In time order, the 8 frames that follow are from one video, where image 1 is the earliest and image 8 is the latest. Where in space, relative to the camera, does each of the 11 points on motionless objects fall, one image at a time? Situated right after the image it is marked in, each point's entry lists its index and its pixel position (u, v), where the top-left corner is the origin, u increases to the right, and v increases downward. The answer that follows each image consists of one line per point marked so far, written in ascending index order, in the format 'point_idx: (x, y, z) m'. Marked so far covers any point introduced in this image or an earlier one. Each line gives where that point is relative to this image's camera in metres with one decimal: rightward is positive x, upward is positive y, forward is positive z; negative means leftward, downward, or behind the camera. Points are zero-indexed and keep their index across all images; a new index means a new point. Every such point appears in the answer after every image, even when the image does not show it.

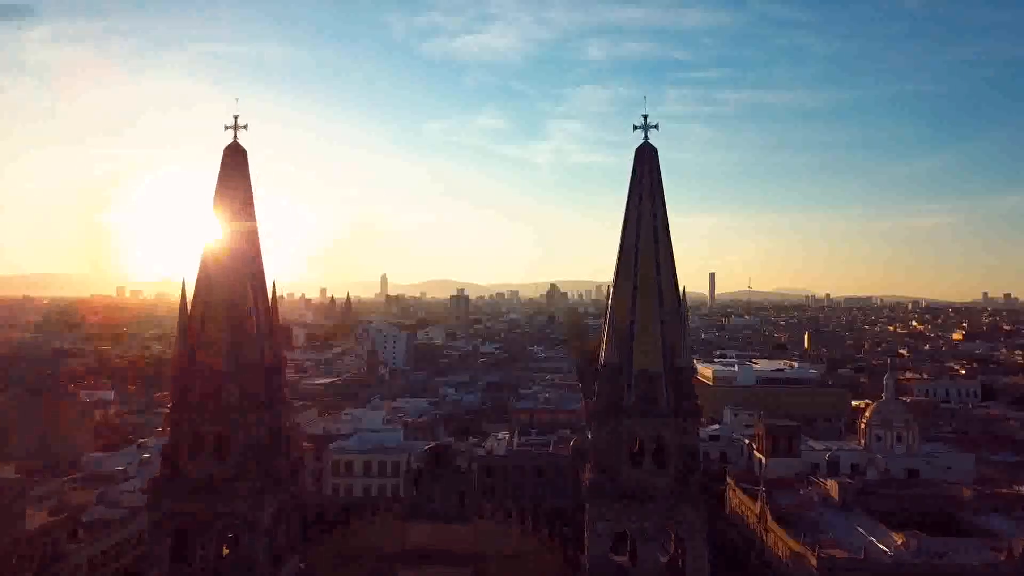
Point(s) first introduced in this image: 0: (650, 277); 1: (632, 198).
0: (+2.0, +0.2, +11.8) m
1: (+1.8, +1.3, +12.2) m
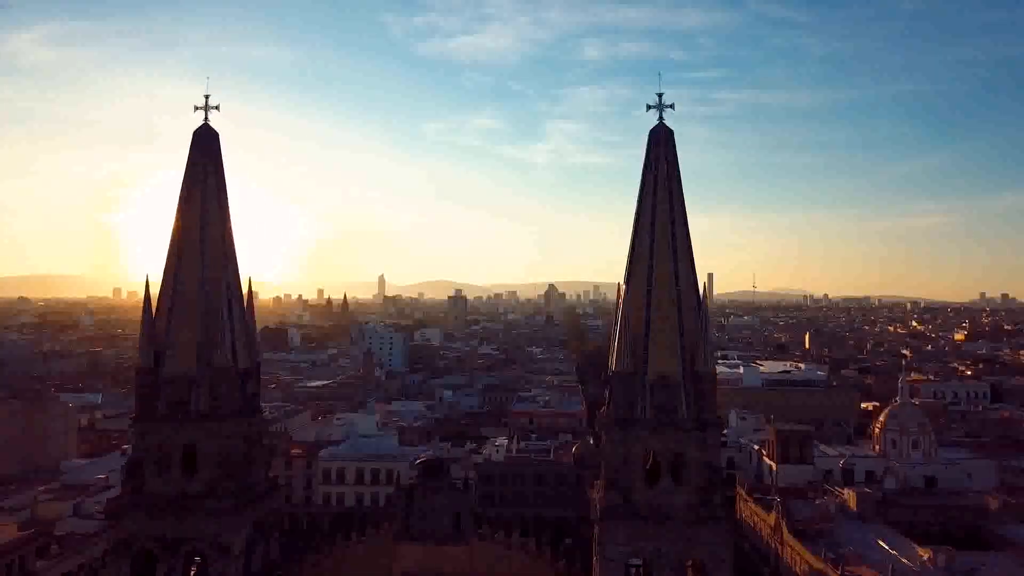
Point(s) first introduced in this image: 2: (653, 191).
0: (+2.0, +0.2, +10.6) m
1: (+1.8, +1.4, +11.0) m
2: (+1.9, +1.3, +10.8) m
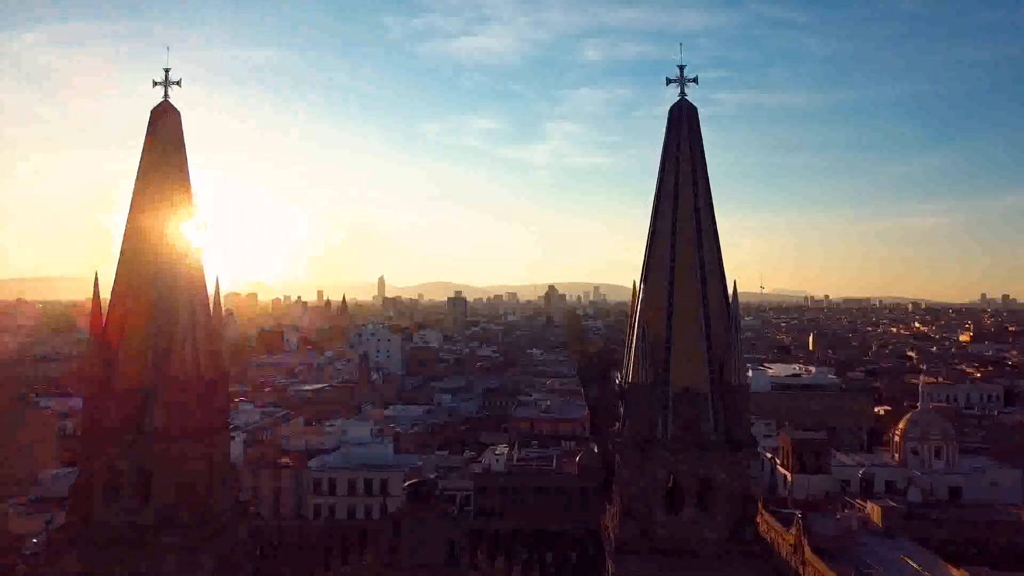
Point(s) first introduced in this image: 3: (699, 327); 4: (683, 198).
0: (+2.0, +0.2, +9.2) m
1: (+1.8, +1.4, +9.7) m
2: (+1.9, +1.3, +9.5) m
3: (+2.1, -0.4, +9.1) m
4: (+2.0, +1.1, +9.4) m
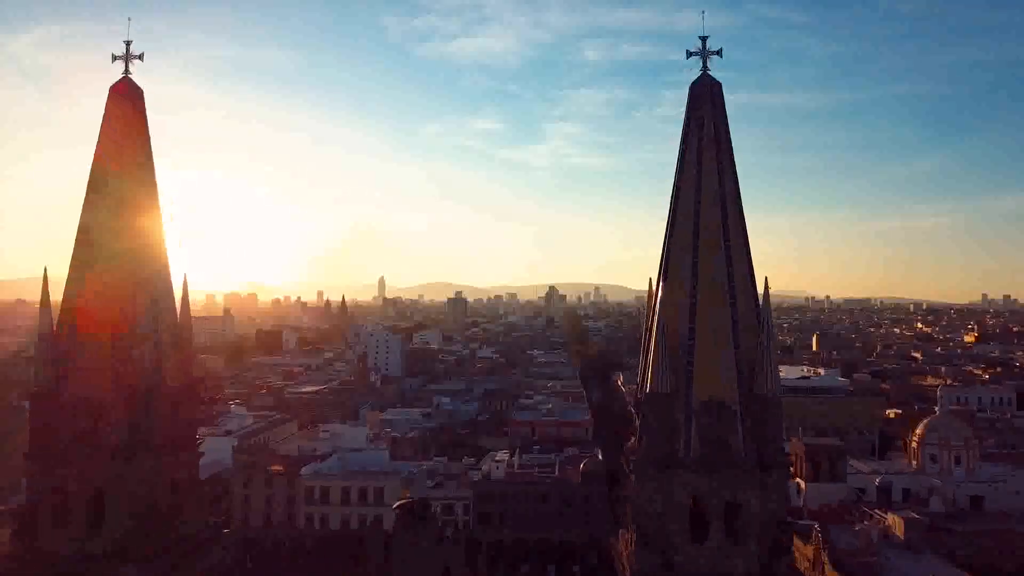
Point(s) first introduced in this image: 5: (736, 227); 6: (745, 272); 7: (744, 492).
0: (+2.0, +0.2, +8.2) m
1: (+1.8, +1.4, +8.6) m
2: (+1.9, +1.3, +8.4) m
3: (+2.1, -0.4, +8.0) m
4: (+2.0, +1.1, +8.4) m
5: (+2.3, +0.6, +8.3) m
6: (+2.4, +0.2, +8.2) m
7: (+2.2, -1.9, +7.7) m
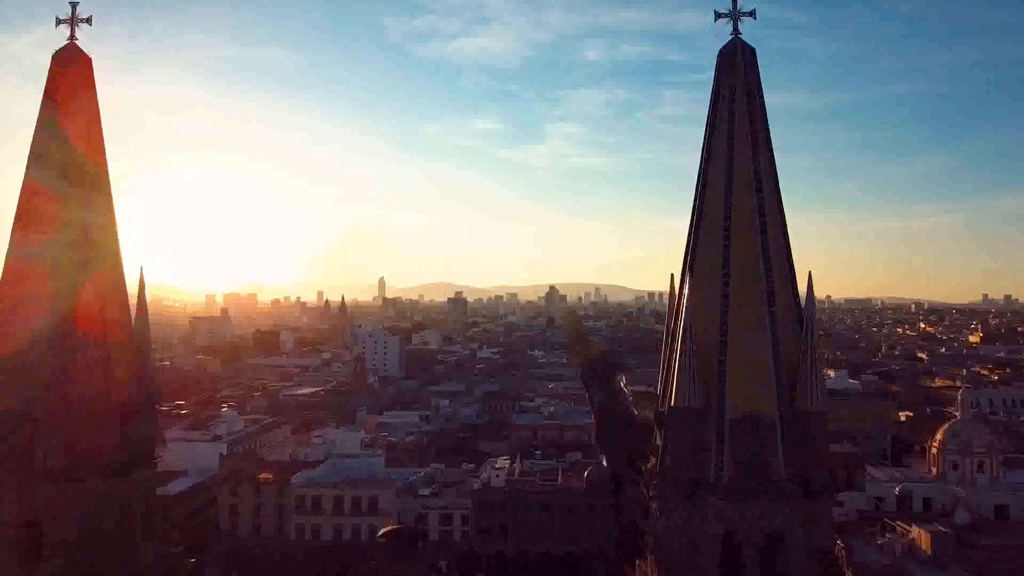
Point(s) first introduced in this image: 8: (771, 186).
0: (+2.0, +0.3, +7.0) m
1: (+1.8, +1.4, +7.5) m
2: (+1.9, +1.3, +7.3) m
3: (+2.1, -0.4, +6.9) m
4: (+2.0, +1.1, +7.2) m
5: (+2.3, +0.6, +7.1) m
6: (+2.4, +0.2, +7.1) m
7: (+2.2, -1.9, +6.6) m
8: (+2.3, +0.9, +7.2) m
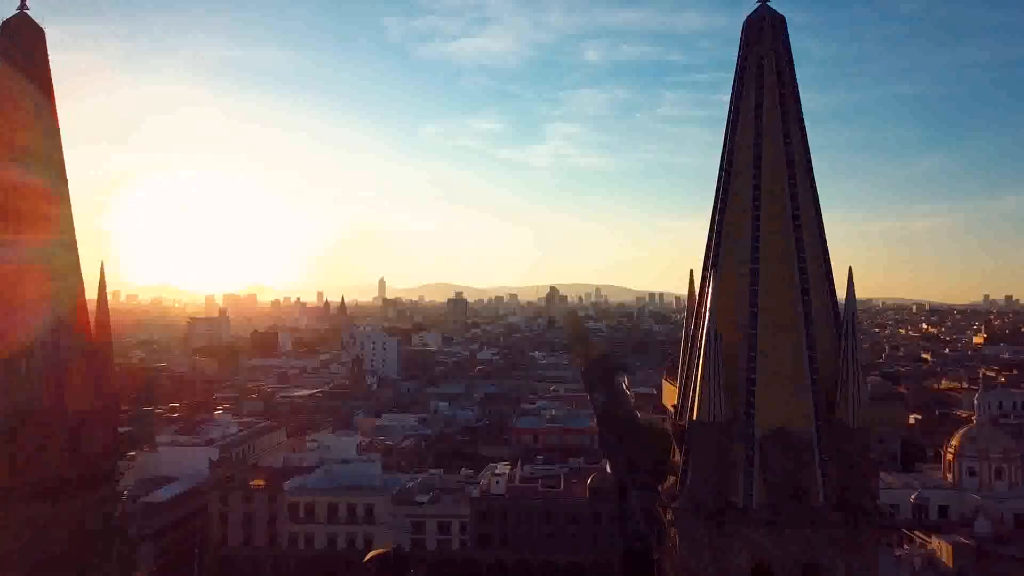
0: (+2.0, +0.3, +6.2) m
1: (+1.8, +1.4, +6.7) m
2: (+1.9, +1.4, +6.5) m
3: (+2.1, -0.4, +6.1) m
4: (+2.0, +1.1, +6.4) m
5: (+2.3, +0.7, +6.3) m
6: (+2.4, +0.2, +6.3) m
7: (+2.2, -1.9, +5.8) m
8: (+2.3, +0.9, +6.4) m
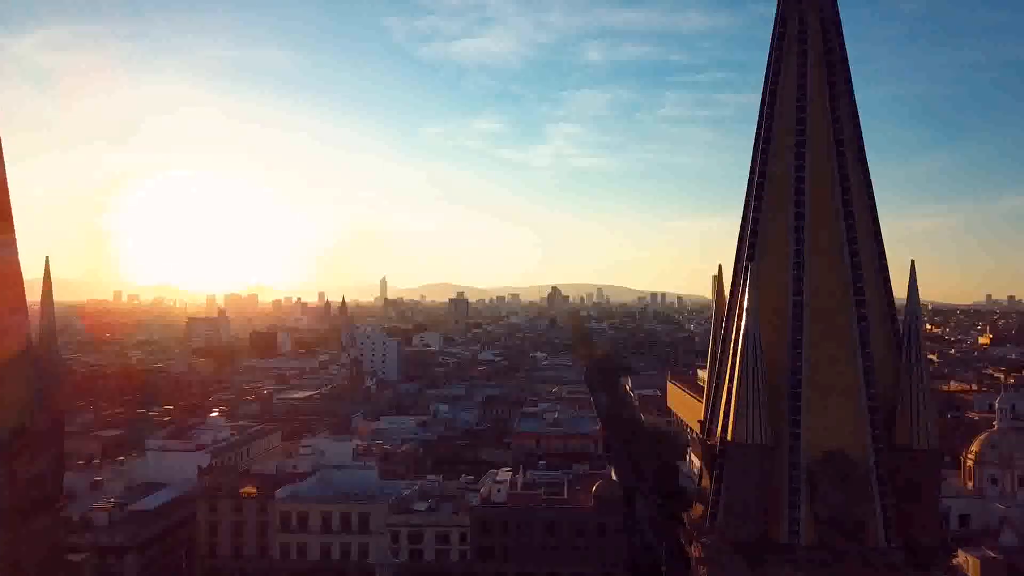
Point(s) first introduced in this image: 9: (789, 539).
0: (+2.1, +0.3, +5.3) m
1: (+1.8, +1.5, +5.8) m
2: (+1.9, +1.4, +5.6) m
3: (+2.1, -0.3, +5.2) m
4: (+2.0, +1.1, +5.5) m
5: (+2.3, +0.7, +5.4) m
6: (+2.4, +0.2, +5.4) m
7: (+2.3, -1.9, +4.9) m
8: (+2.3, +0.9, +5.5) m
9: (+1.7, -1.5, +5.0) m
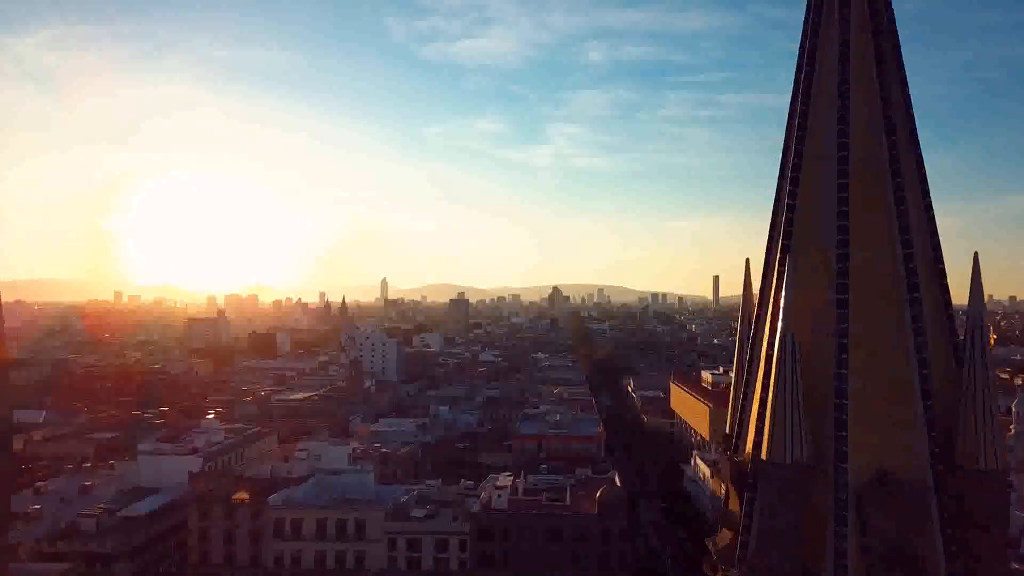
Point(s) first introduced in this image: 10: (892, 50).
0: (+2.1, +0.3, +4.6) m
1: (+1.8, +1.5, +5.1) m
2: (+2.0, +1.4, +4.9) m
3: (+2.1, -0.3, +4.5) m
4: (+2.0, +1.2, +4.8) m
5: (+2.3, +0.7, +4.7) m
6: (+2.4, +0.2, +4.7) m
7: (+2.3, -1.9, +4.2) m
8: (+2.3, +0.9, +4.8) m
9: (+1.7, -1.5, +4.3) m
10: (+2.3, +1.5, +4.9) m
